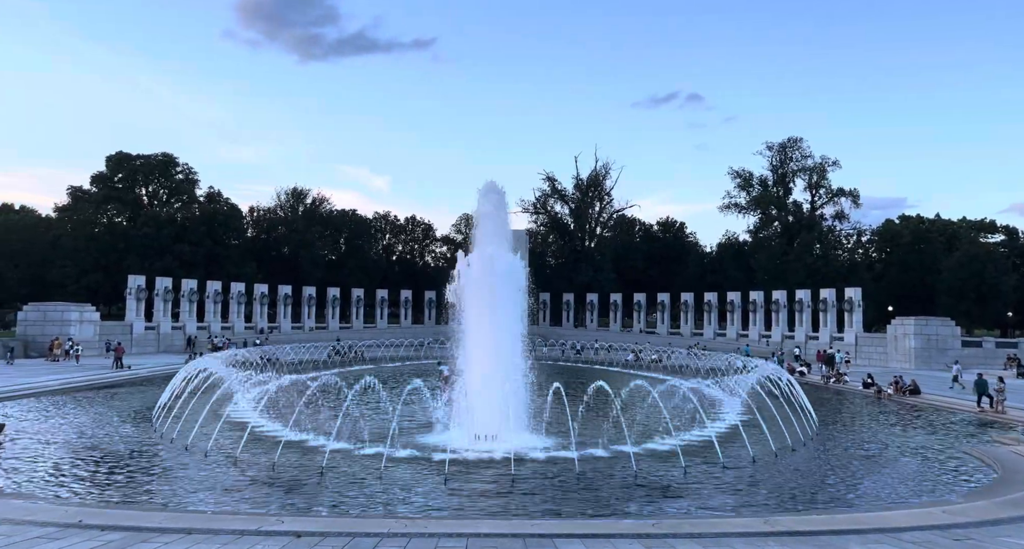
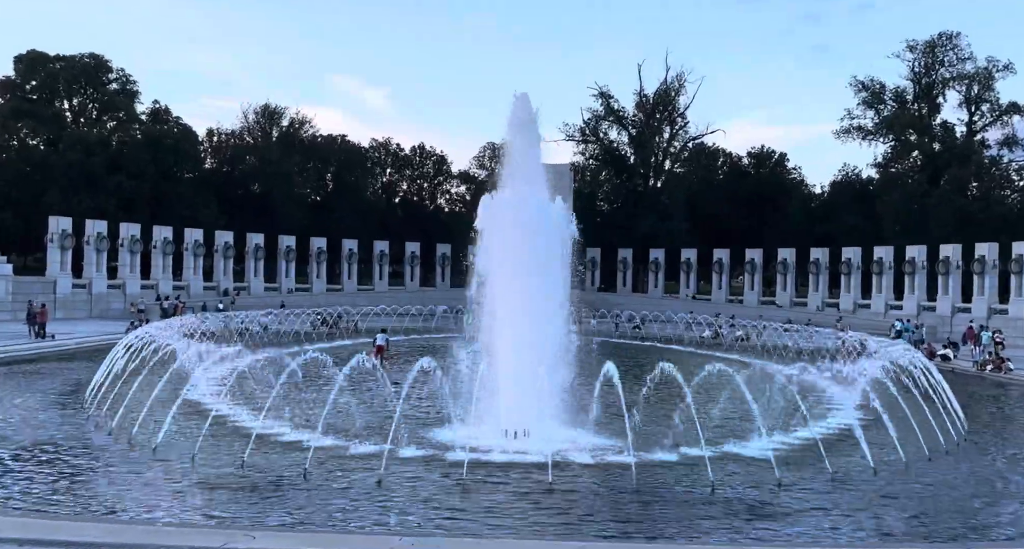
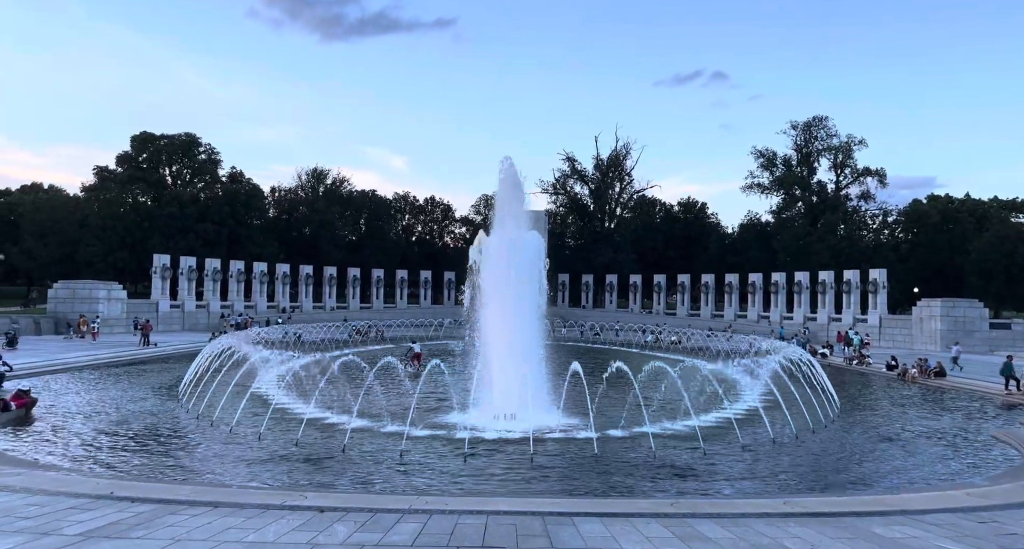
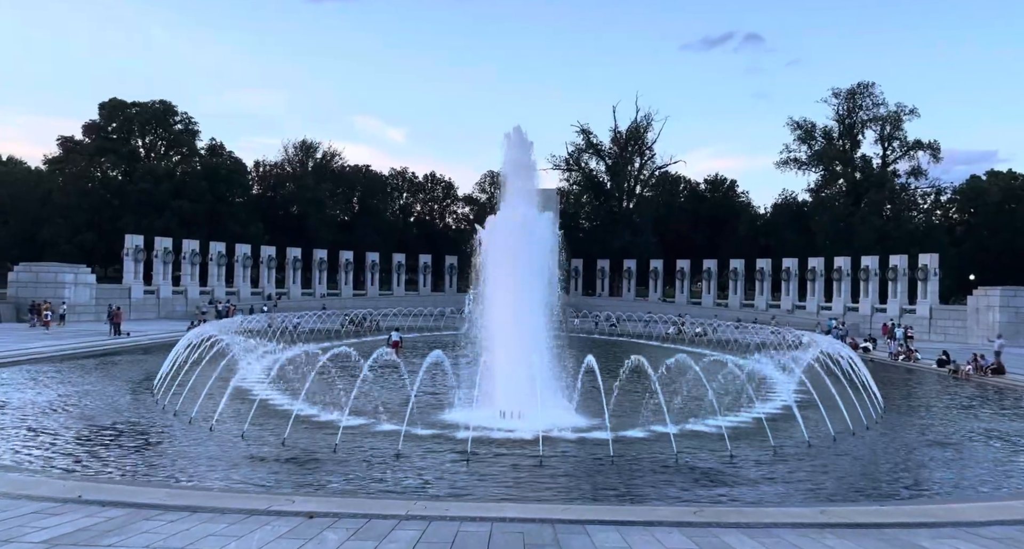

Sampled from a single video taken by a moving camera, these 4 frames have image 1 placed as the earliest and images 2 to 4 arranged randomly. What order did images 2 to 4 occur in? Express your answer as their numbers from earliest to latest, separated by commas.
3, 4, 2
